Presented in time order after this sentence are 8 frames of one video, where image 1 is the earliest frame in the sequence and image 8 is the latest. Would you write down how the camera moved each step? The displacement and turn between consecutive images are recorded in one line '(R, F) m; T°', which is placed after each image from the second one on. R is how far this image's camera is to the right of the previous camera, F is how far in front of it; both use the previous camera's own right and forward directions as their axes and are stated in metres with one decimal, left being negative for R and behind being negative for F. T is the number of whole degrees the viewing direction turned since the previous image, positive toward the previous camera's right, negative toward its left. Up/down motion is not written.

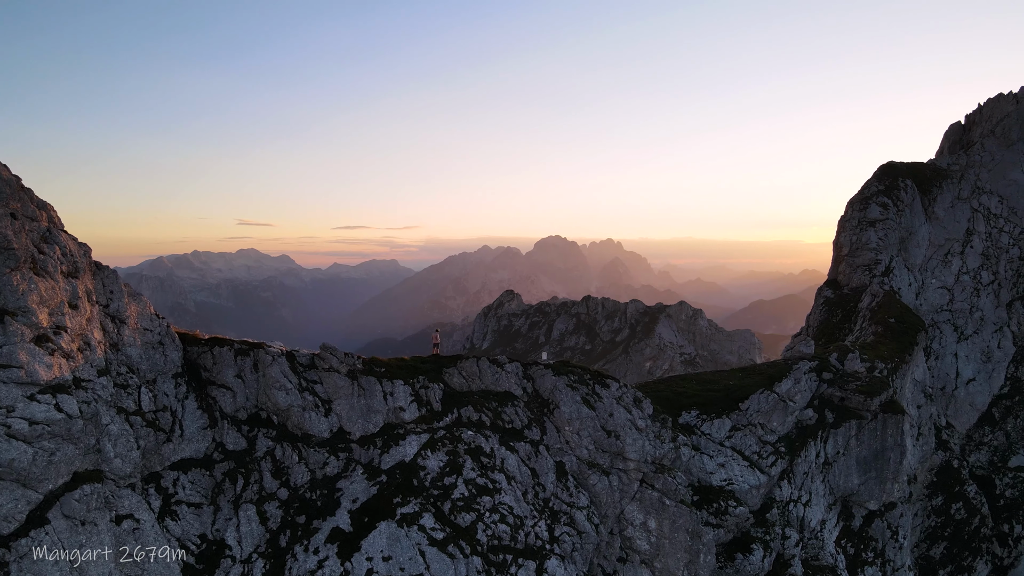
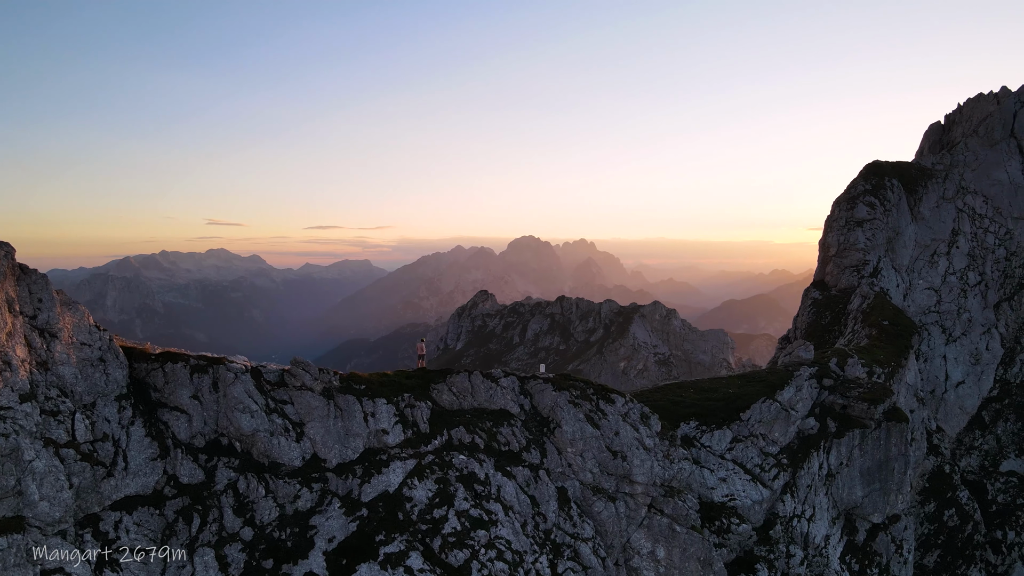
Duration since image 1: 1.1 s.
(-1.3, +3.7) m; +3°
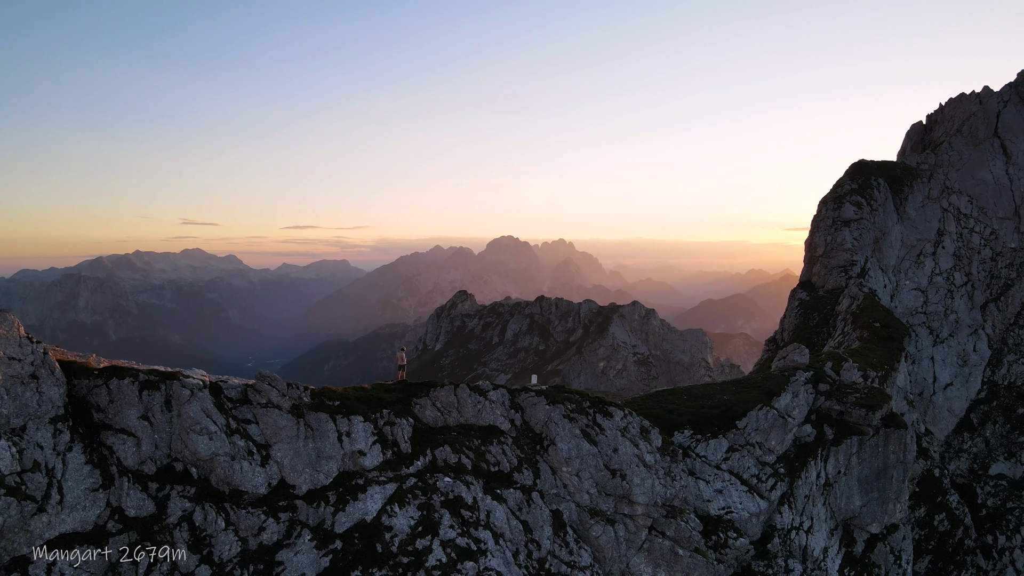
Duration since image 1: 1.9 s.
(-0.6, +2.8) m; +2°
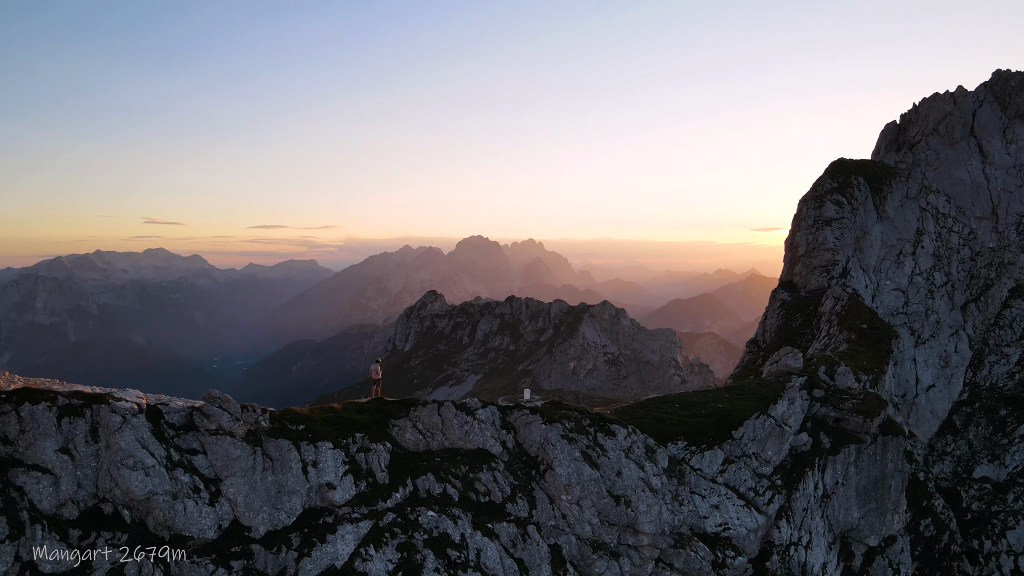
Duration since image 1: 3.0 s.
(-1.1, +3.6) m; +3°
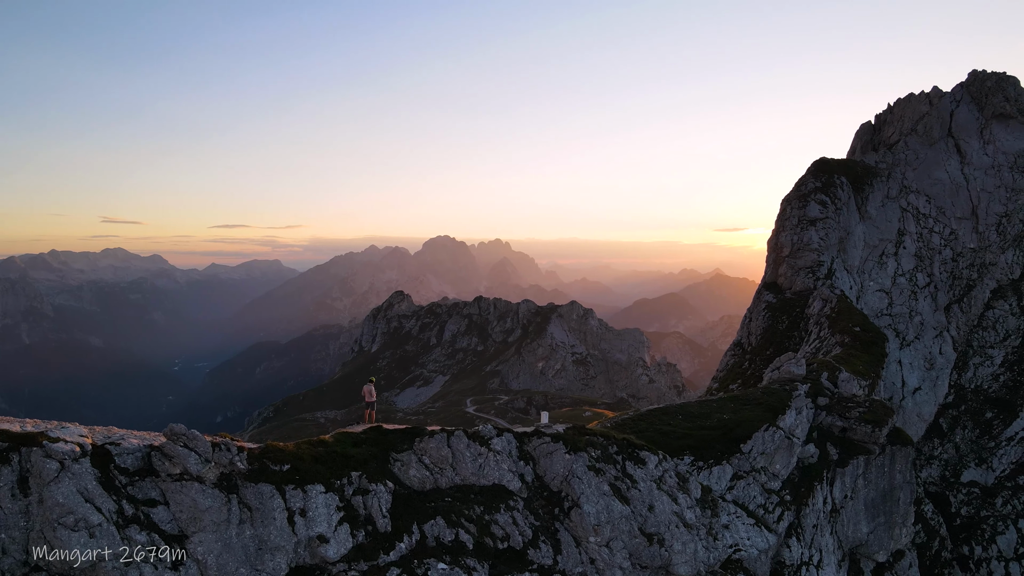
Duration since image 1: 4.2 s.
(-2.3, +3.6) m; +3°
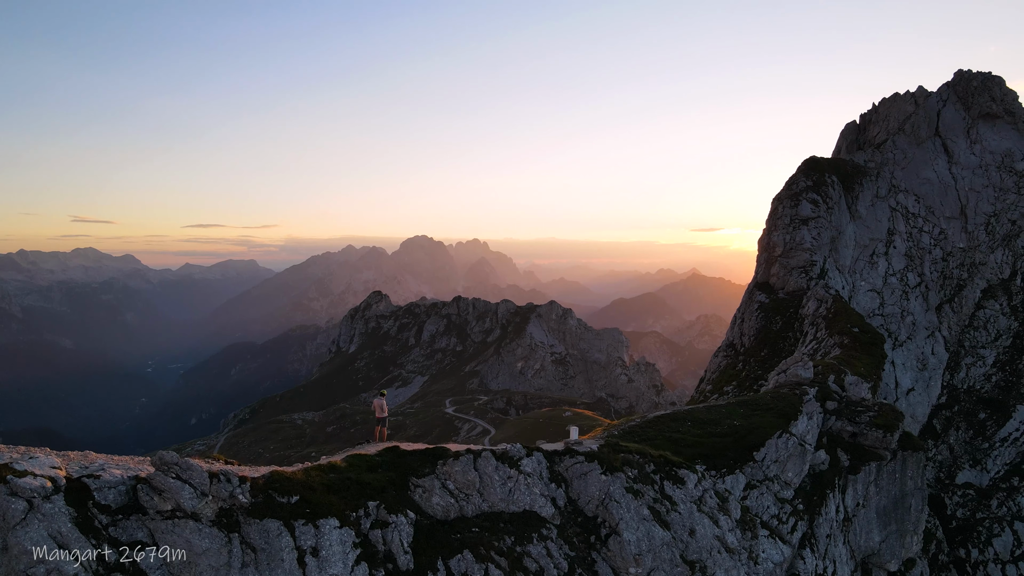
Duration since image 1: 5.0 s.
(-2.1, +2.3) m; +2°
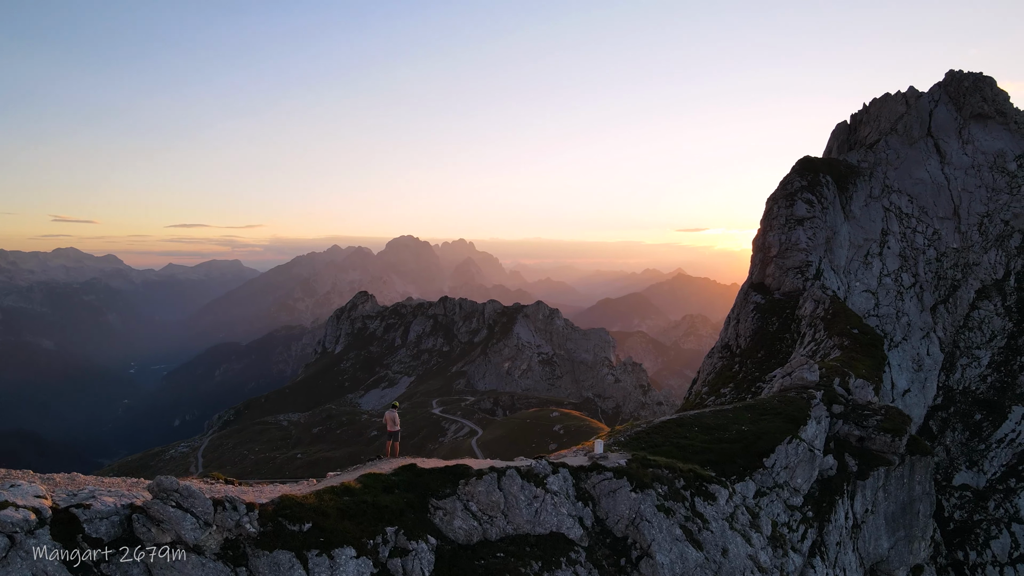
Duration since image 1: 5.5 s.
(-1.5, +1.4) m; +1°
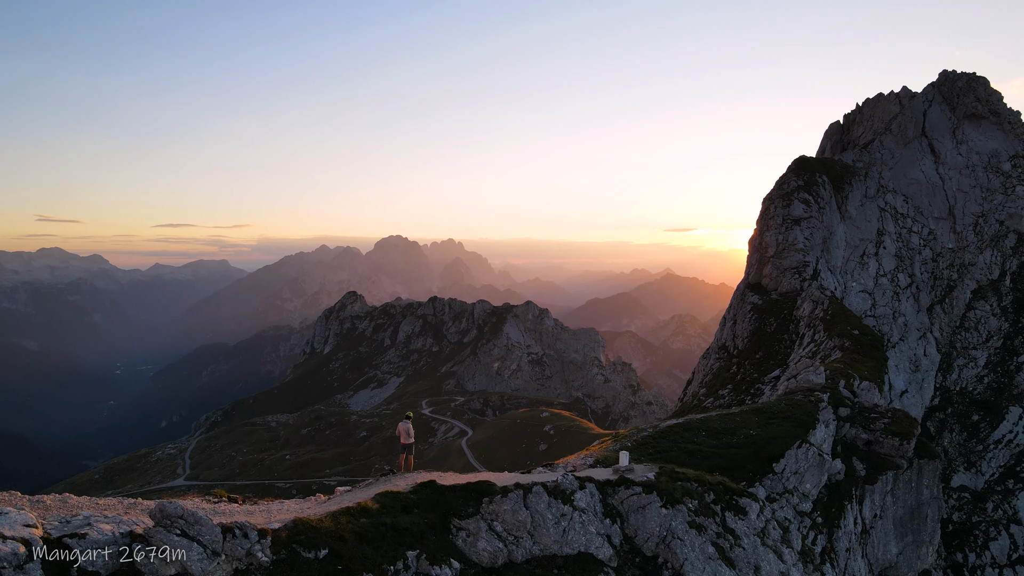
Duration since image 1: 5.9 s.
(-1.3, +1.2) m; +1°
